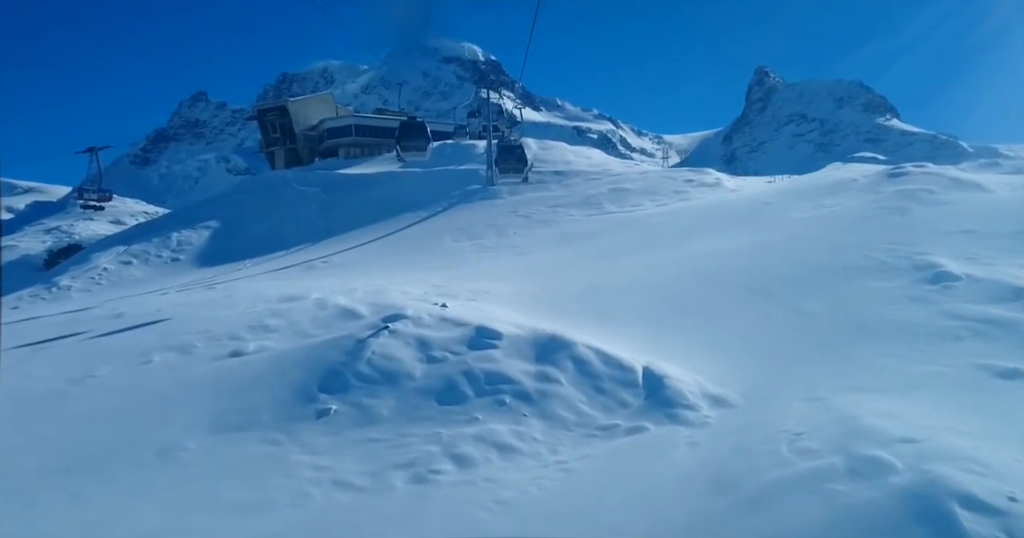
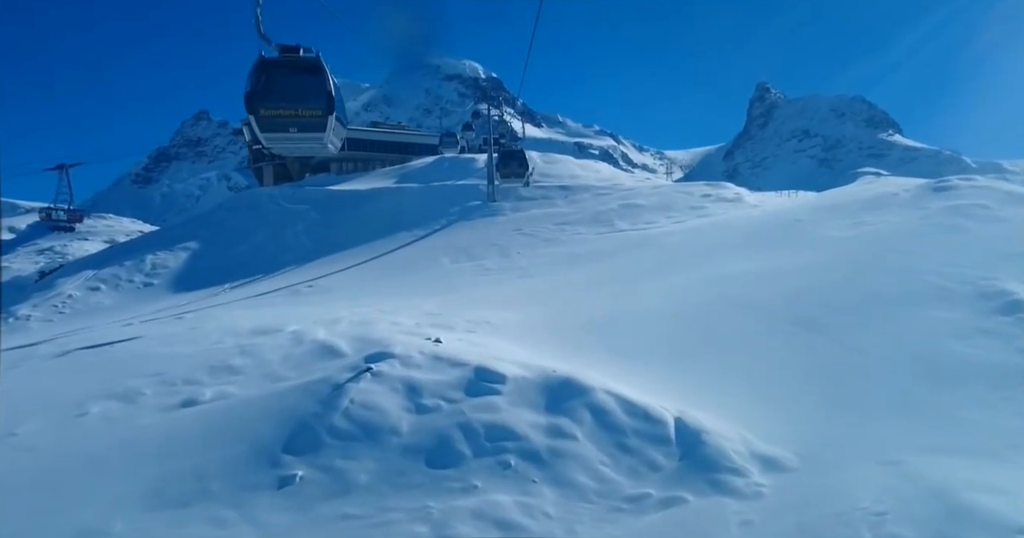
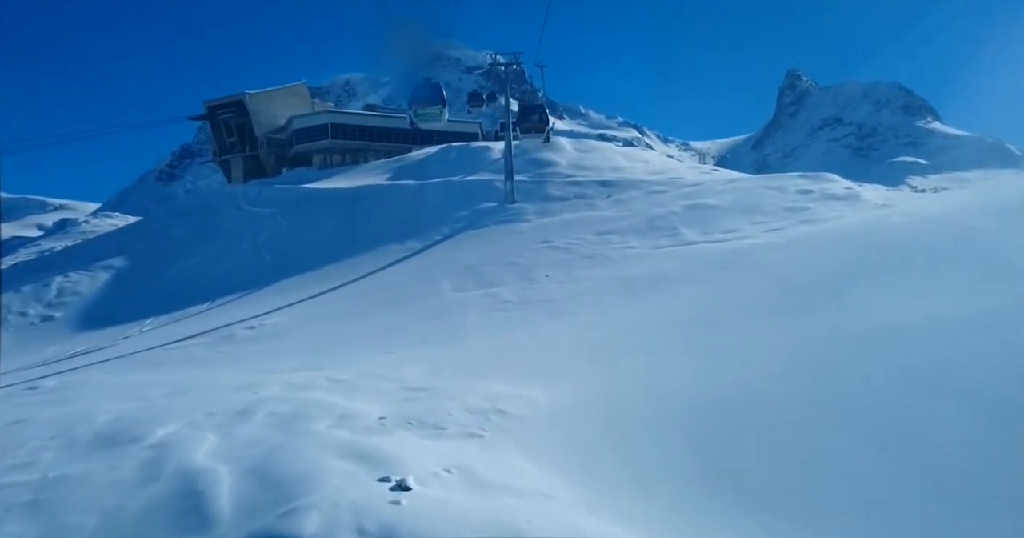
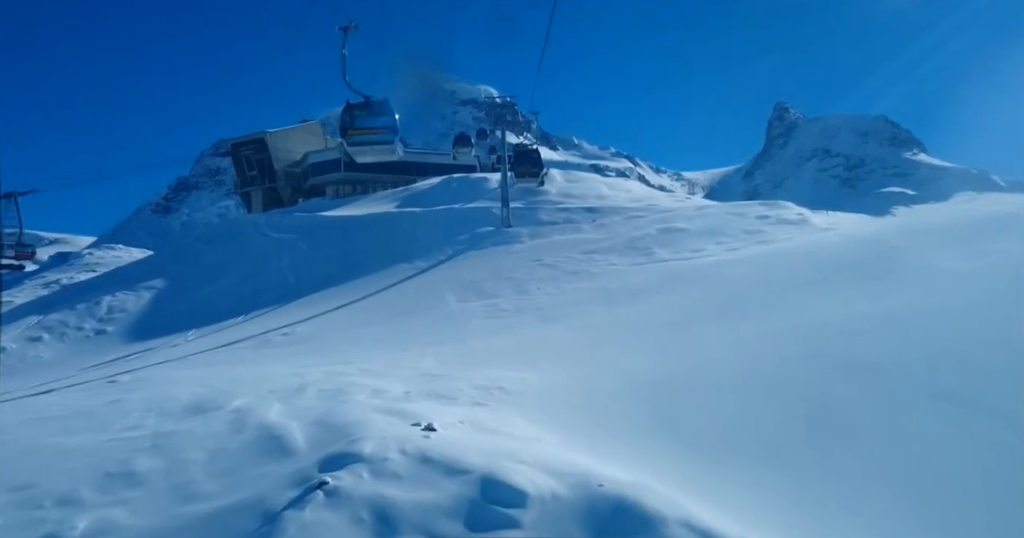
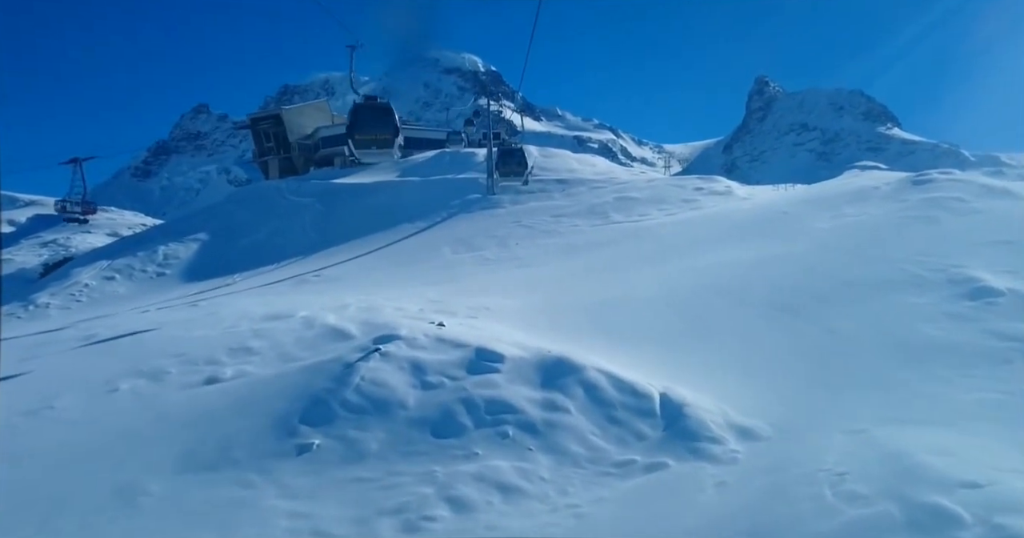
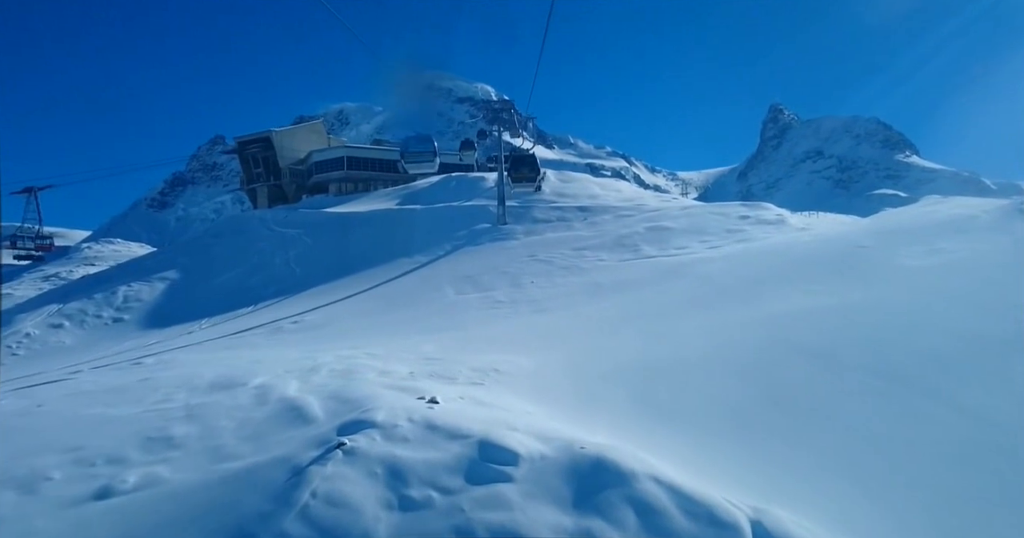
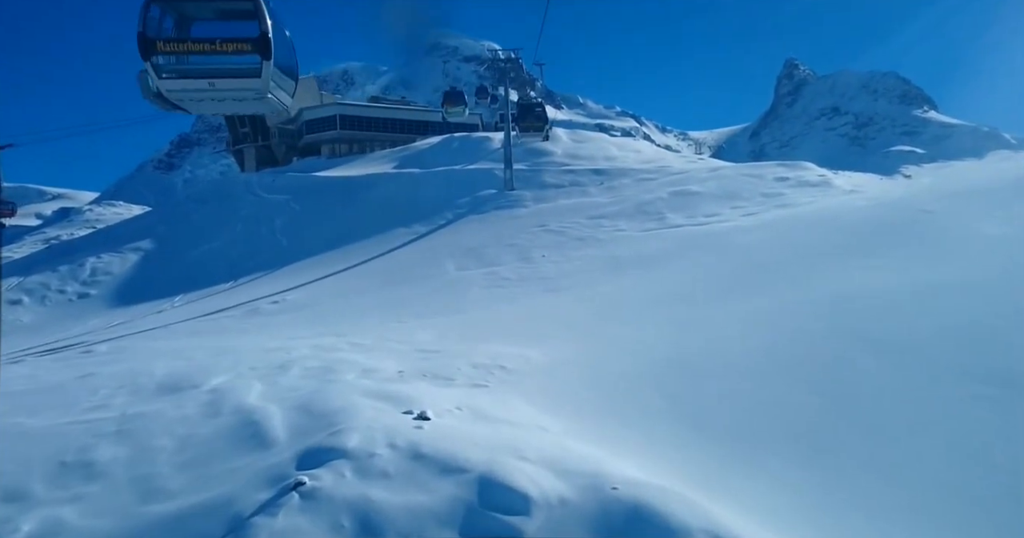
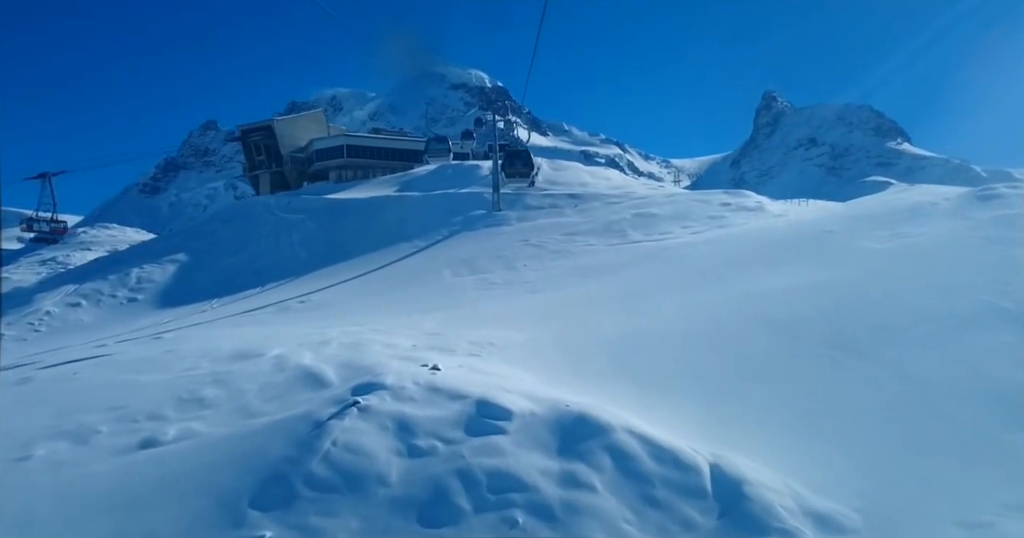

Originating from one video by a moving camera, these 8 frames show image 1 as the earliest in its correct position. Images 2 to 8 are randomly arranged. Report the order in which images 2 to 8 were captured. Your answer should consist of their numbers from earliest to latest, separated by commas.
5, 2, 8, 6, 4, 7, 3
